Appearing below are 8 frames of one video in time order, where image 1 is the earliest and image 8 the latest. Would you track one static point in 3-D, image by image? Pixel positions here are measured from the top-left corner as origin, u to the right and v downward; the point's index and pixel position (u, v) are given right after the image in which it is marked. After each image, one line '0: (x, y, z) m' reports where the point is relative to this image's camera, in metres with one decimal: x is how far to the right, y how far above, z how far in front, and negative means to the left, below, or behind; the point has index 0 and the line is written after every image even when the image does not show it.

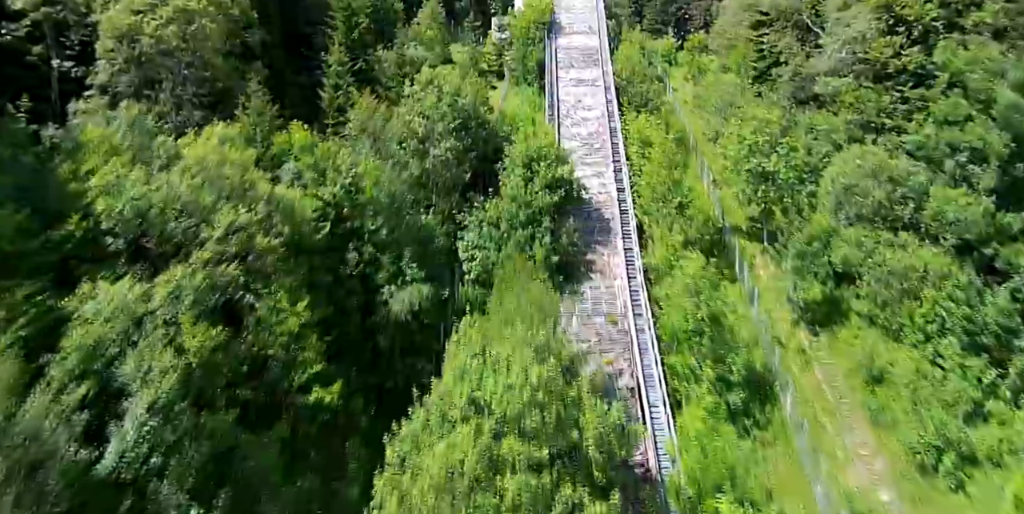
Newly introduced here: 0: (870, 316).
0: (+11.2, -1.8, +18.1) m
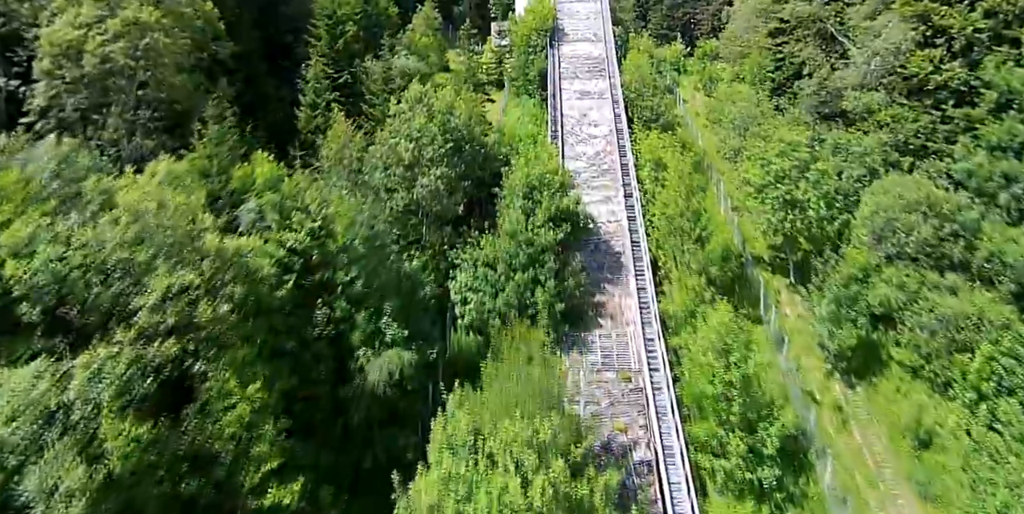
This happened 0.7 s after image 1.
0: (+11.2, -3.0, +16.1) m
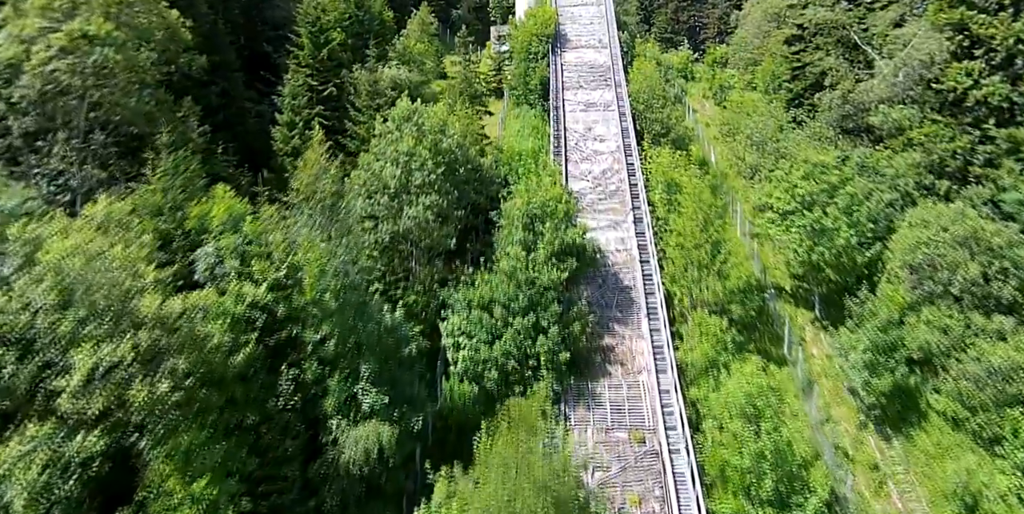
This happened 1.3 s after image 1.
0: (+11.1, -4.1, +14.4) m
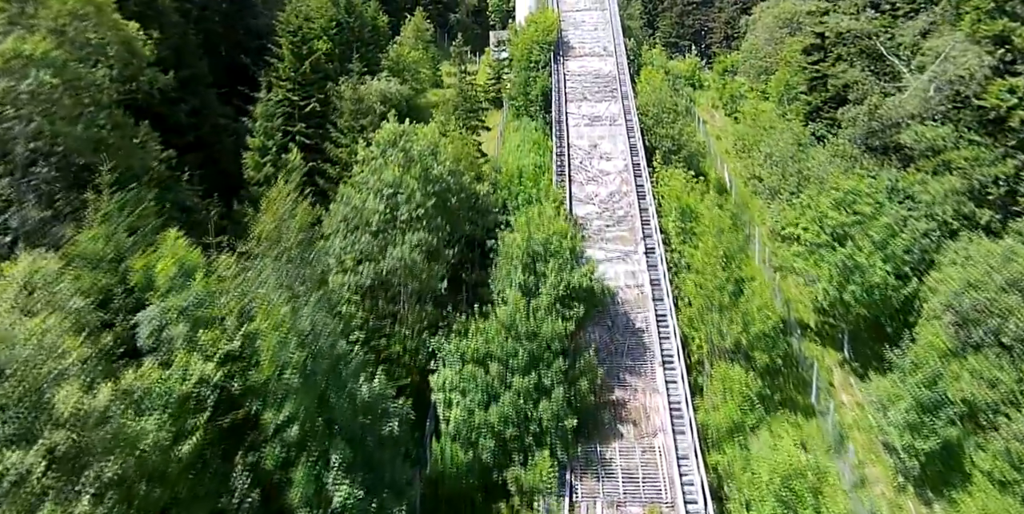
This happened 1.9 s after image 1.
0: (+11.1, -5.1, +12.8) m
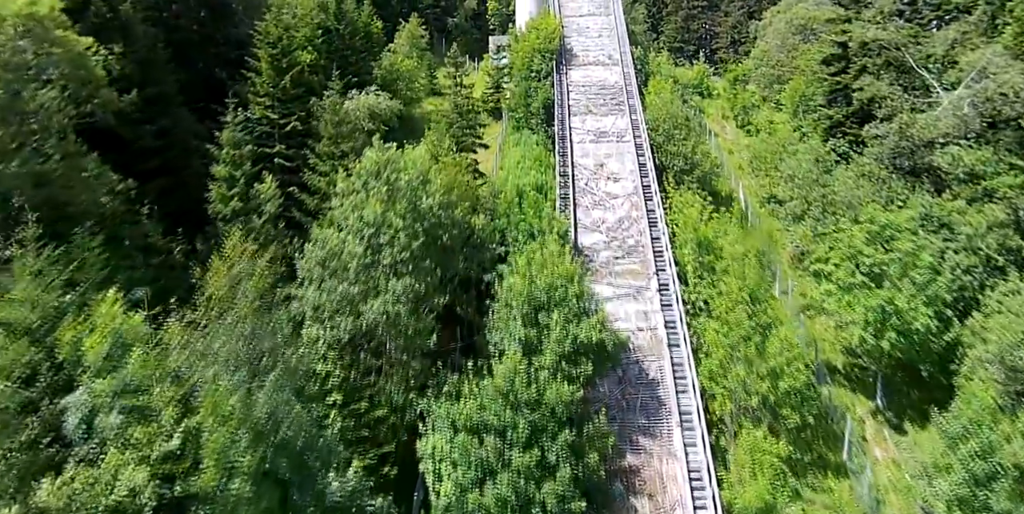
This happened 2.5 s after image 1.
0: (+11.1, -6.1, +11.3) m
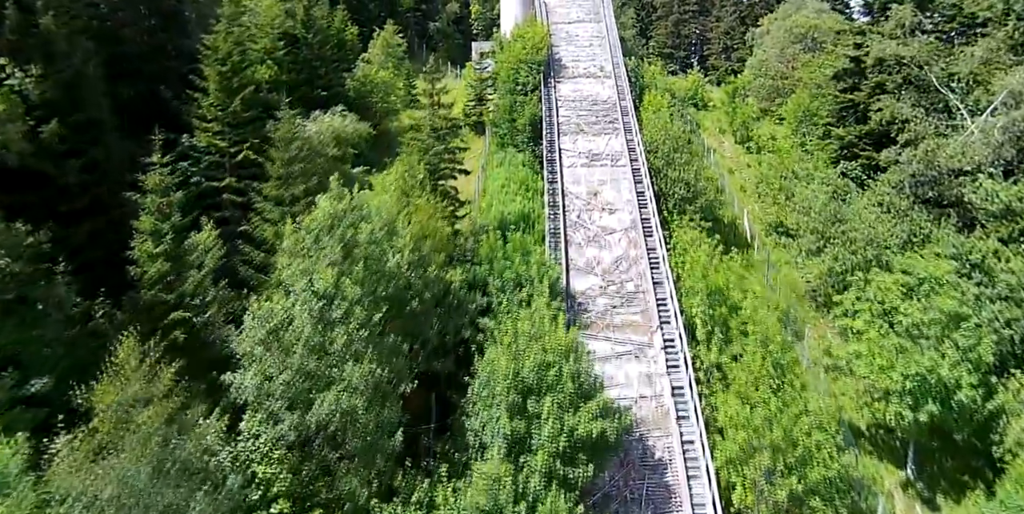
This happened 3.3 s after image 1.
0: (+10.8, -7.3, +9.6) m
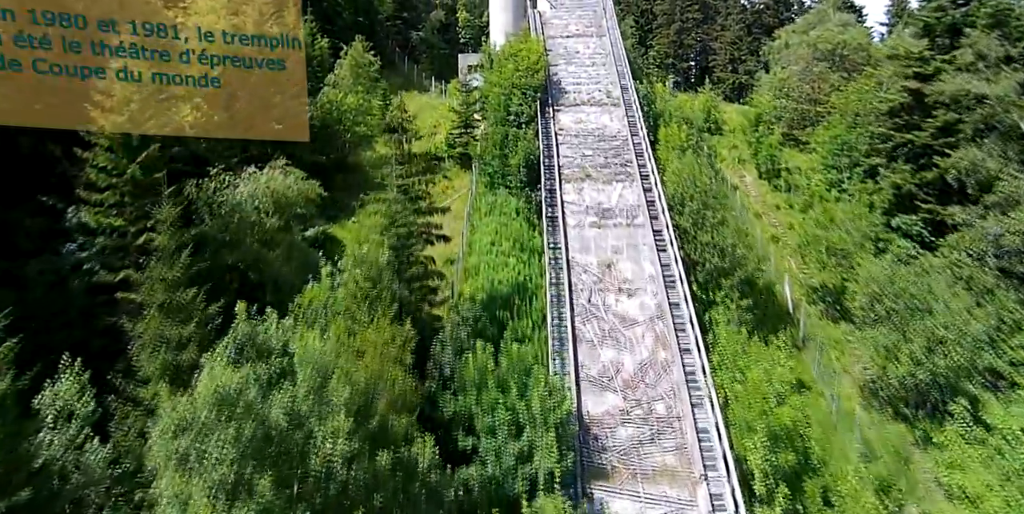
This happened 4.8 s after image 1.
0: (+10.8, -9.6, +6.3) m
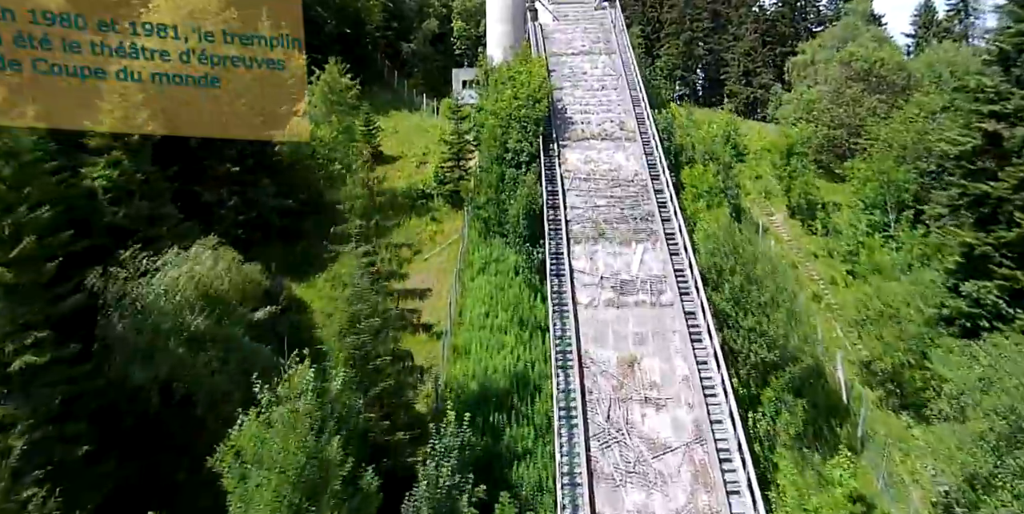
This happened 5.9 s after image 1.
0: (+10.7, -11.5, +3.6) m
